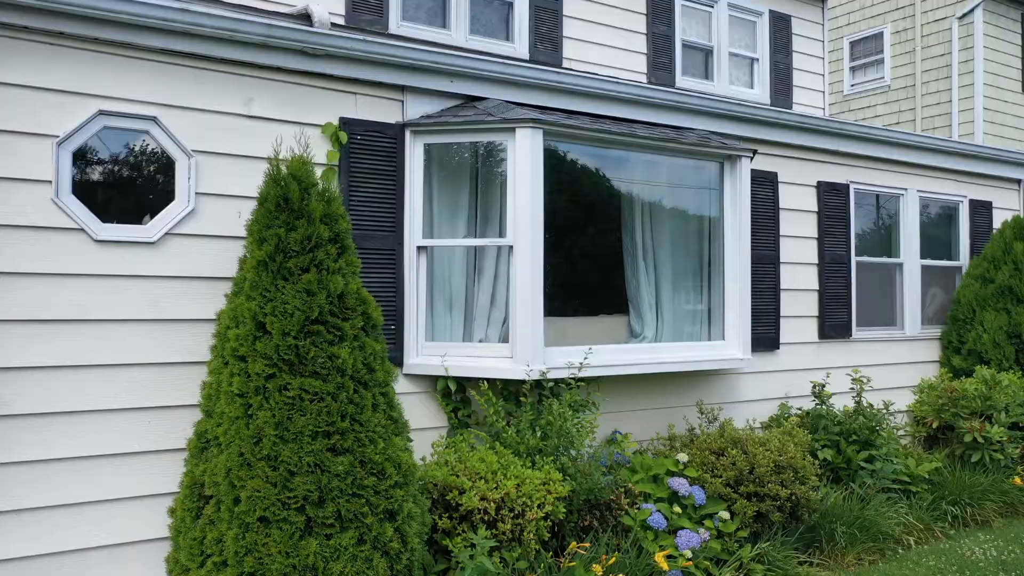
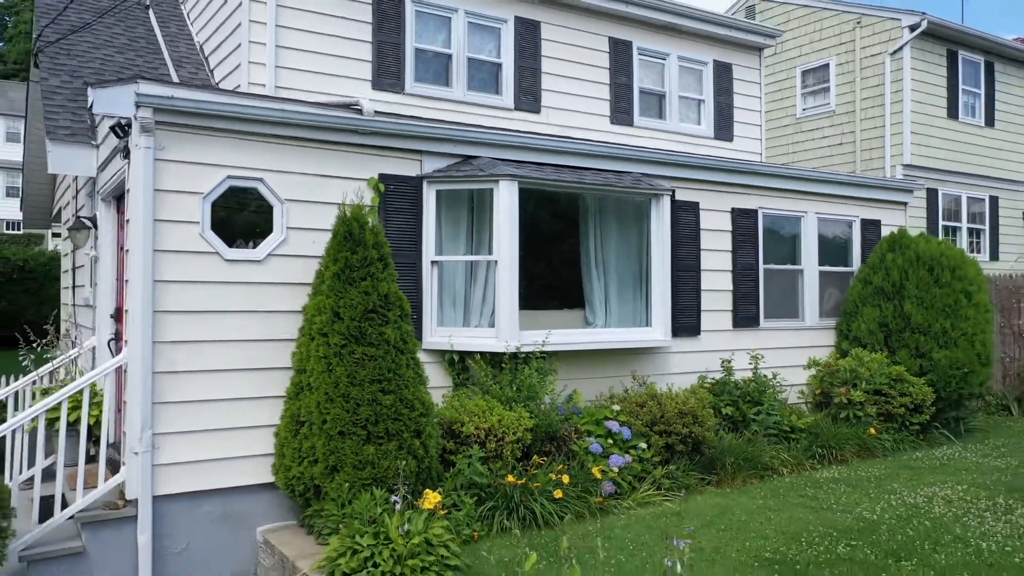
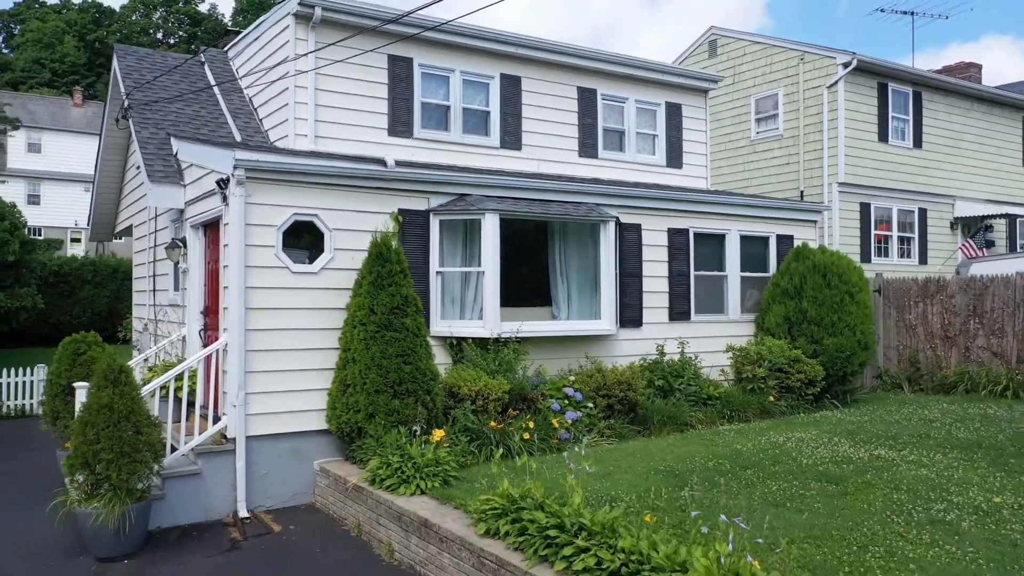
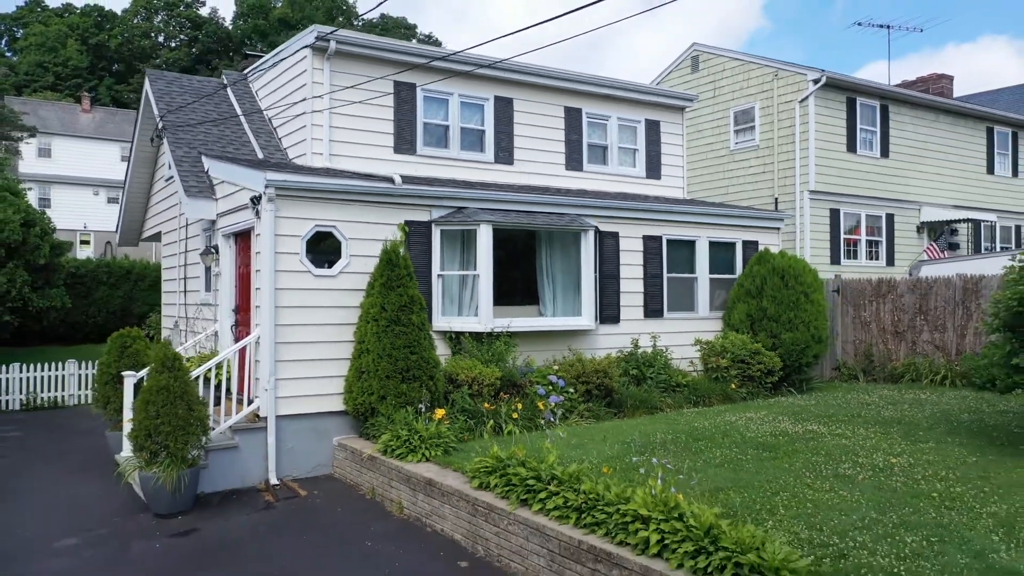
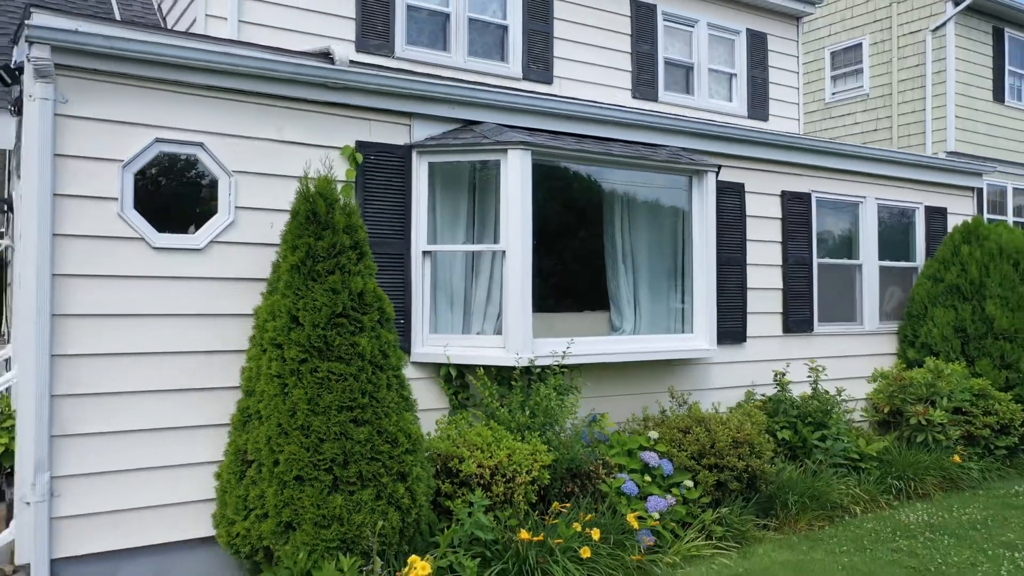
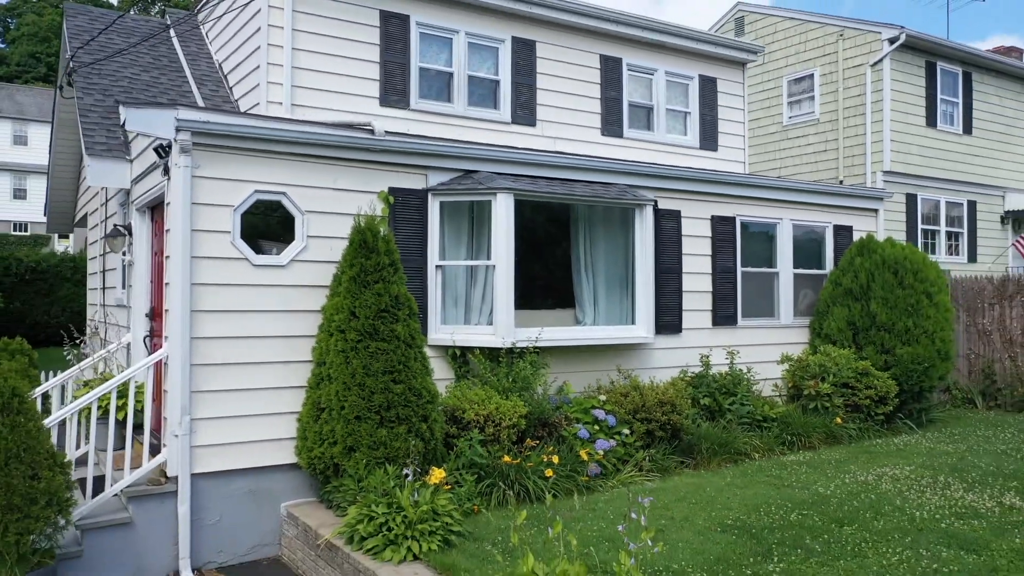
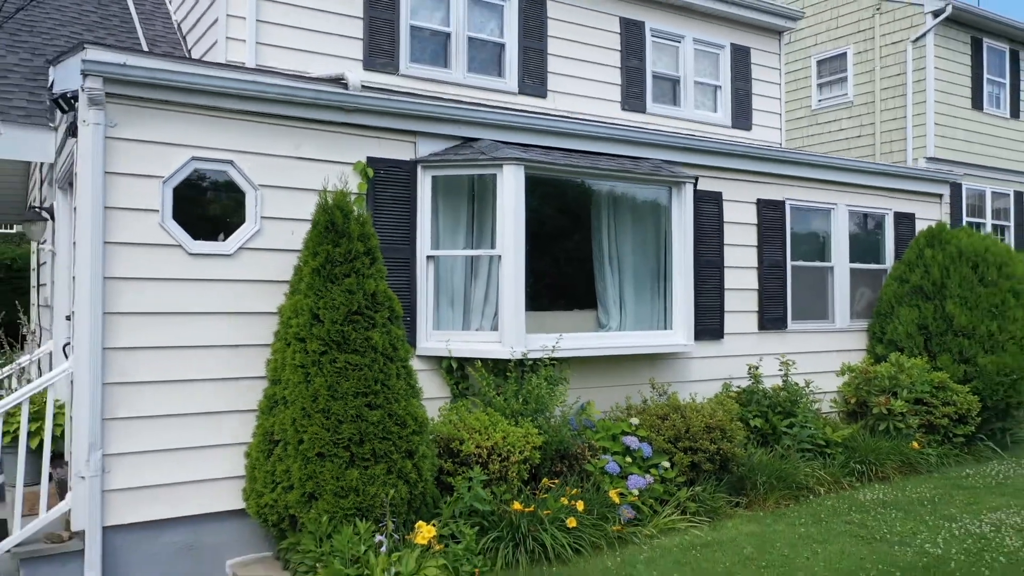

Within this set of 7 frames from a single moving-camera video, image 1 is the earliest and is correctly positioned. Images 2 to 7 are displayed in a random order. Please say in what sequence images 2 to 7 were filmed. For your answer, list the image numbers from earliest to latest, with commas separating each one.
5, 7, 2, 6, 3, 4
